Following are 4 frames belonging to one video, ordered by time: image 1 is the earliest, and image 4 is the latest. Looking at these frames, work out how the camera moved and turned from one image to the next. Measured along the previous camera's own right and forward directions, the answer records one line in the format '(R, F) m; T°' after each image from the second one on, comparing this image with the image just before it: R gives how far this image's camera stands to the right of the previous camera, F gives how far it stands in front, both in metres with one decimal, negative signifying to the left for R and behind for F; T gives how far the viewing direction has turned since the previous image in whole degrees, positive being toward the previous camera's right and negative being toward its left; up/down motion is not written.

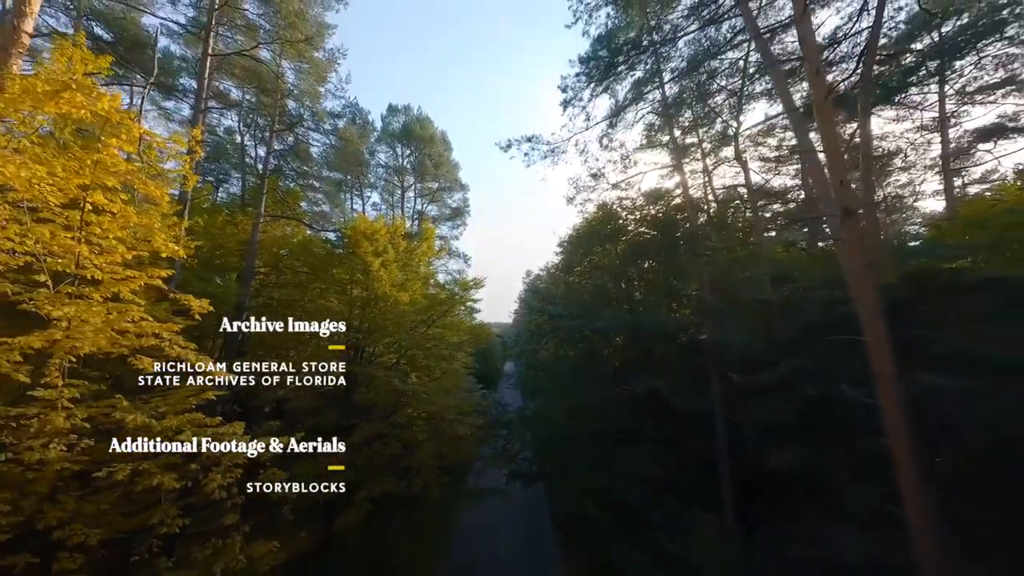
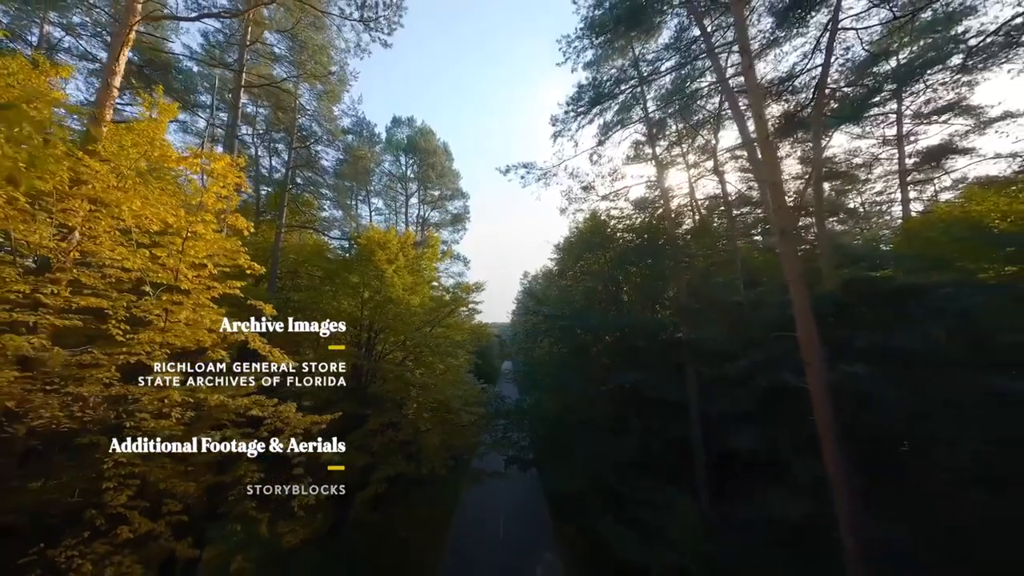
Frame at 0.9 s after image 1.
(0.0, -1.0) m; 0°
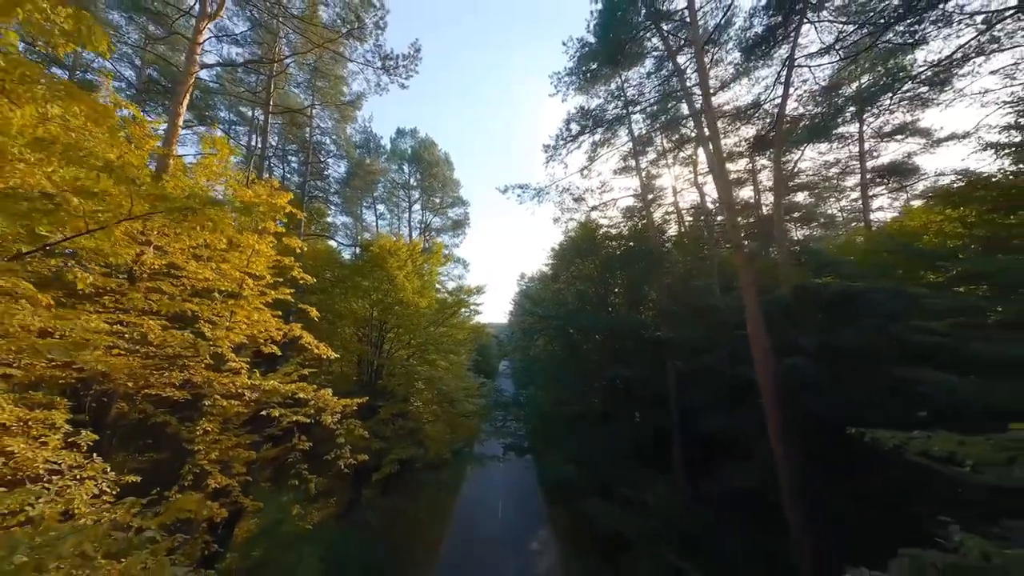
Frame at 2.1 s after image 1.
(0.0, -1.1) m; 0°
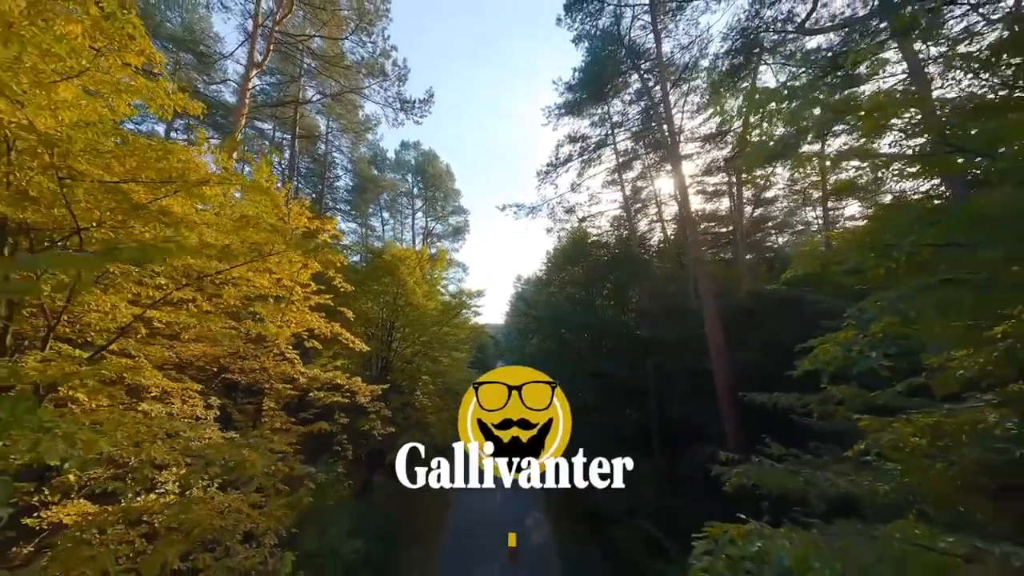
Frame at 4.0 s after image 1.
(0.0, -1.3) m; 0°
